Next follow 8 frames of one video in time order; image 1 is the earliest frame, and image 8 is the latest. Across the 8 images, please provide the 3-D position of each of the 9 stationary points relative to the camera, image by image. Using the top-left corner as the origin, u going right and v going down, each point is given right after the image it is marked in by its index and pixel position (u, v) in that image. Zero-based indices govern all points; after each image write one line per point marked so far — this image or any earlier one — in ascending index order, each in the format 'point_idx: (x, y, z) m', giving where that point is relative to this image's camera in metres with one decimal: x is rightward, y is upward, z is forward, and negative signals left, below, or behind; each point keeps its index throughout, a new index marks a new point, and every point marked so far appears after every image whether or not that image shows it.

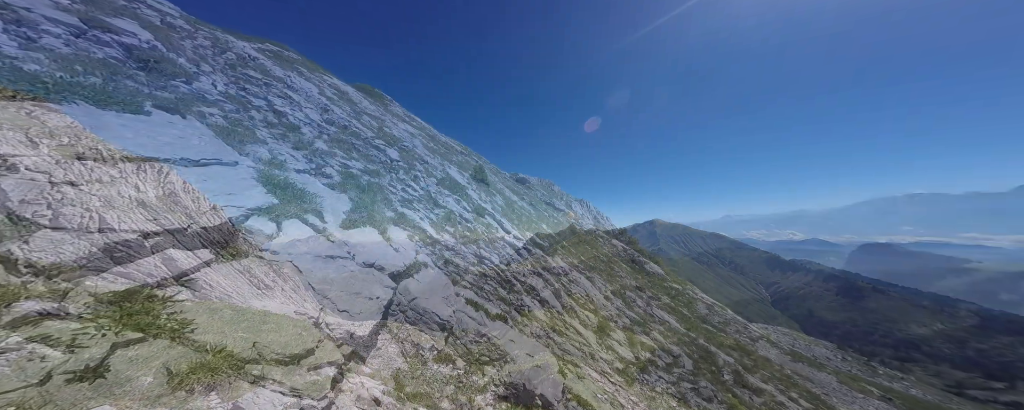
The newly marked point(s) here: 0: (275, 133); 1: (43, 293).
0: (-13.7, +4.3, +16.1) m
1: (-8.5, -1.6, +5.0) m
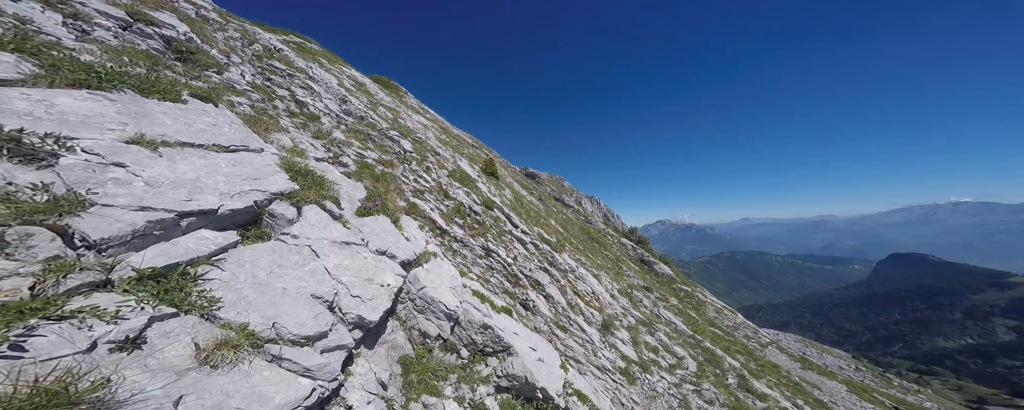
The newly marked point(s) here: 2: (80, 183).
0: (-12.9, +5.1, +16.5) m
1: (-8.2, -1.2, +5.4) m
2: (-9.3, +0.5, +5.9) m
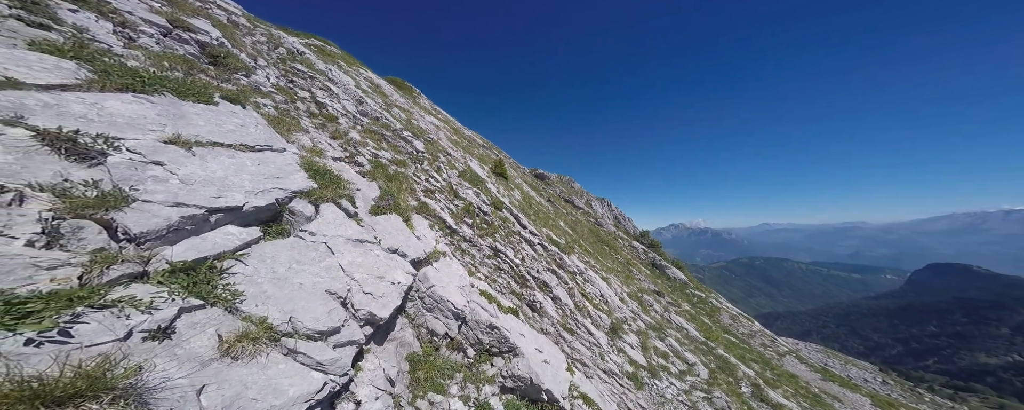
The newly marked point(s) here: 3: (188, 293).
0: (-12.2, +5.2, +16.9) m
1: (-7.9, -1.1, +5.7) m
2: (-9.0, +0.6, +6.3) m
3: (-7.0, -1.9, +6.0) m
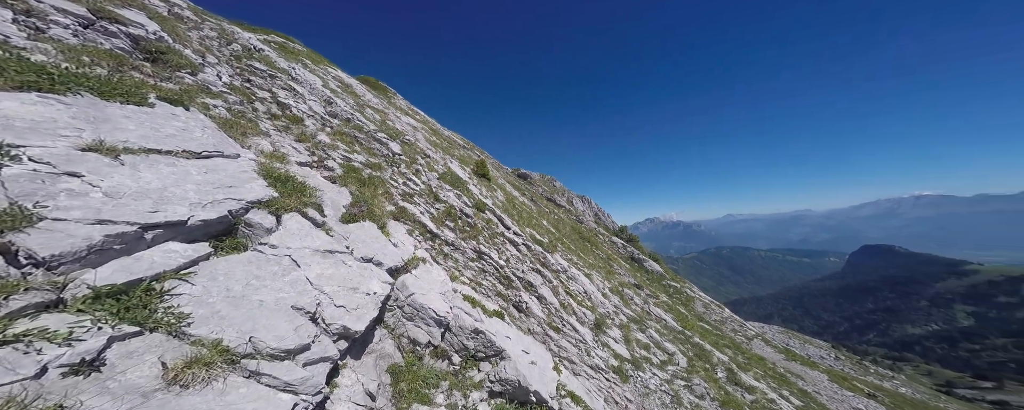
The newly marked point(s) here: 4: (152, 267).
0: (-13.7, +4.6, +16.0) m
1: (-8.6, -1.5, +5.0) m
2: (-9.7, +0.2, +5.6) m
3: (-7.7, -2.2, +5.4) m
4: (-8.4, -1.5, +6.3) m
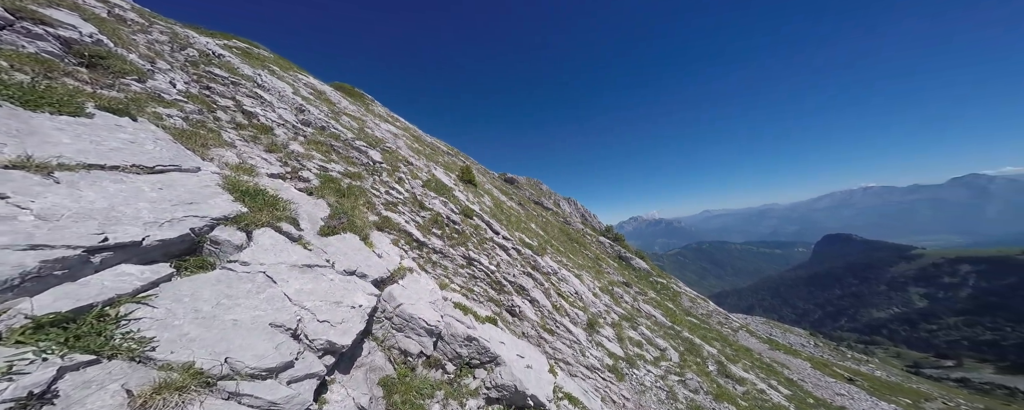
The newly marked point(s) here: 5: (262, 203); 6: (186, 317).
0: (-14.8, +3.8, +15.5) m
1: (-8.9, -1.9, +4.7) m
2: (-10.2, -0.3, +5.2) m
3: (-8.0, -2.6, +5.0) m
4: (-8.8, -1.9, +6.0) m
5: (-9.6, +0.1, +10.7) m
6: (-7.7, -2.6, +6.5) m
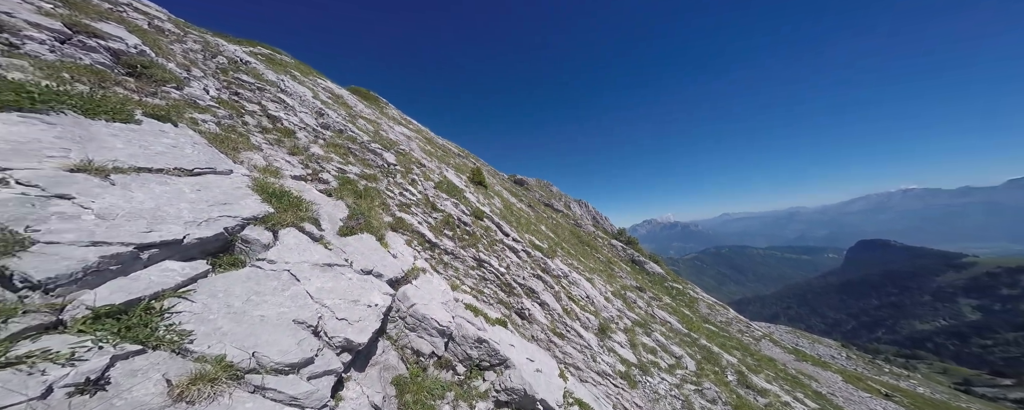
0: (-14.0, +3.8, +16.2) m
1: (-8.5, -1.8, +5.1) m
2: (-9.7, -0.3, +5.6) m
3: (-7.6, -2.6, +5.4) m
4: (-8.3, -1.9, +6.4) m
5: (-9.0, 0.0, +11.2) m
6: (-7.2, -2.7, +6.9) m
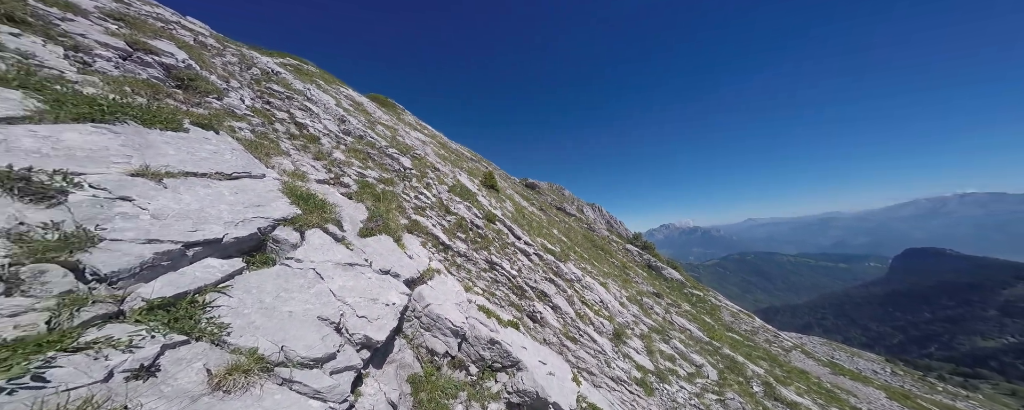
0: (-13.1, +3.7, +17.0) m
1: (-8.2, -1.9, +5.6) m
2: (-9.3, -0.3, +6.2) m
3: (-7.2, -2.6, +5.9) m
4: (-7.9, -1.9, +6.9) m
5: (-8.4, 0.0, +11.8) m
6: (-6.8, -2.7, +7.4) m
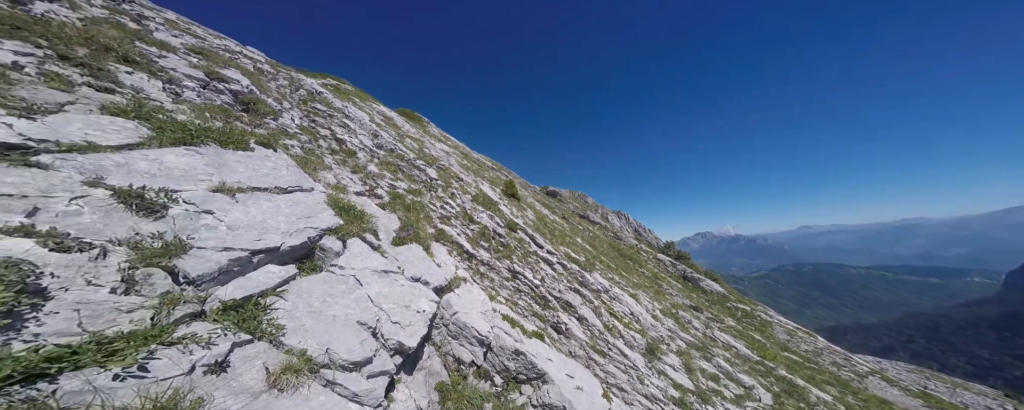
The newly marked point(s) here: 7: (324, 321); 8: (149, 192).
0: (-11.4, +3.0, +18.2) m
1: (-7.3, -2.1, +6.4) m
2: (-8.4, -0.6, +7.1) m
3: (-6.4, -2.9, +6.5) m
4: (-7.0, -2.2, +7.6) m
5: (-7.1, -0.5, +12.5) m
6: (-5.8, -3.0, +8.0) m
7: (-5.3, -3.3, +8.0) m
8: (-9.5, +0.3, +7.3) m
